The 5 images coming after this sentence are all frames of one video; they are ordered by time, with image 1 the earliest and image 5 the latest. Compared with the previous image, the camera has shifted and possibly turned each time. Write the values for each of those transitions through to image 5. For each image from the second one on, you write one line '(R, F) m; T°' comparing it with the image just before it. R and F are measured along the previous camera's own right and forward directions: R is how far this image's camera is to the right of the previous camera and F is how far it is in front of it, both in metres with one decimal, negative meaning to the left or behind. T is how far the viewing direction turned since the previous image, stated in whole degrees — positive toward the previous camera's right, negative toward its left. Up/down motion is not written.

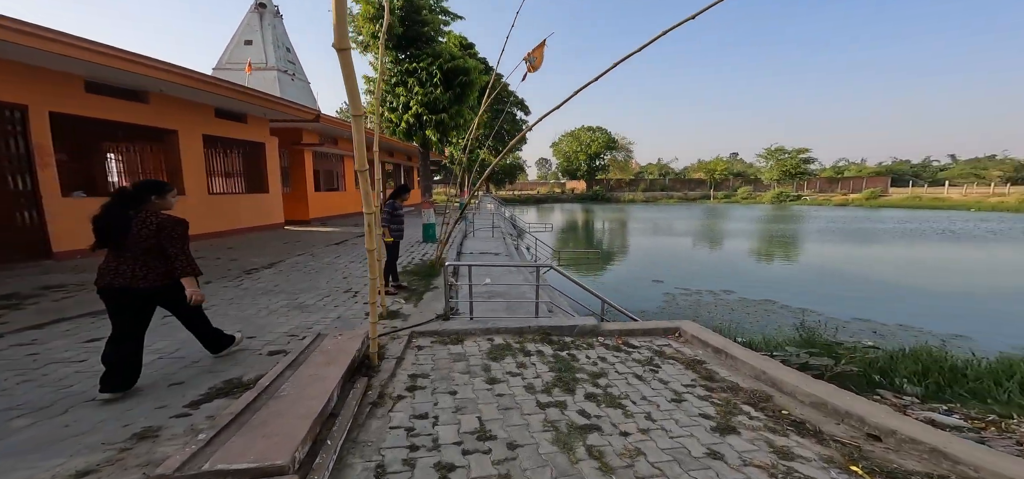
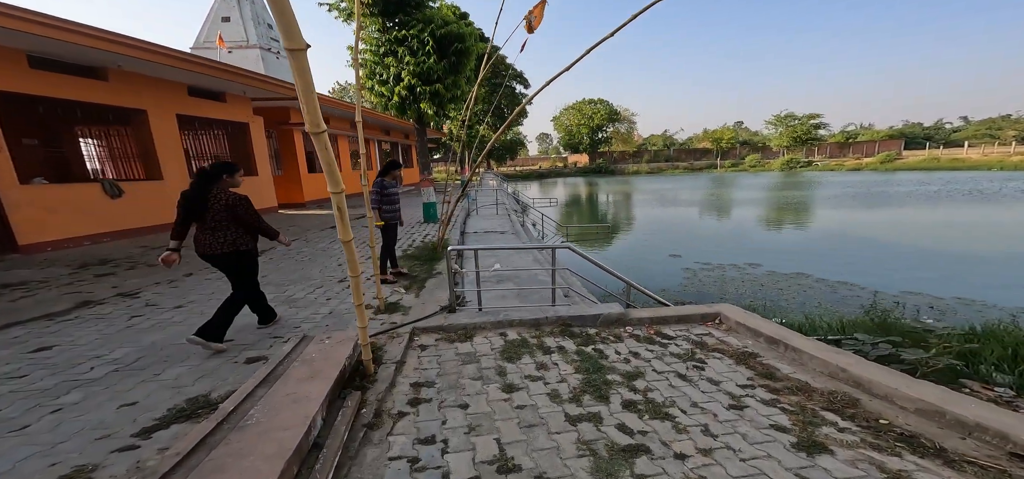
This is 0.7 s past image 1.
(-0.1, +0.6) m; 0°
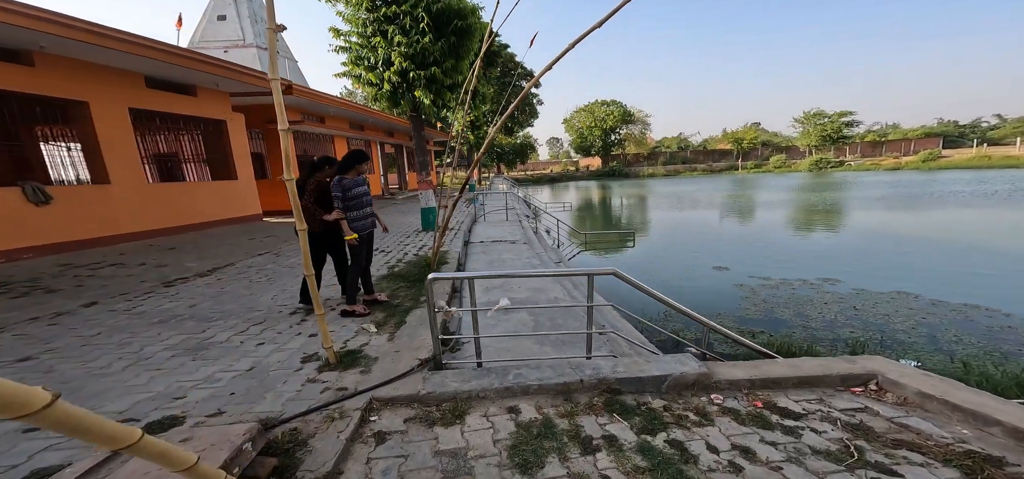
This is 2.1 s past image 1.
(0.0, +1.3) m; -2°
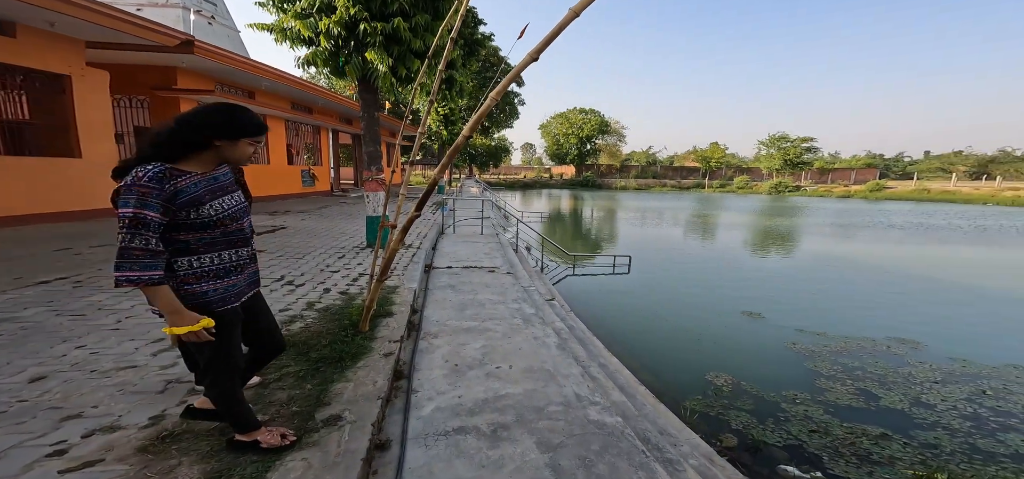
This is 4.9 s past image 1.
(-0.2, +1.8) m; +5°
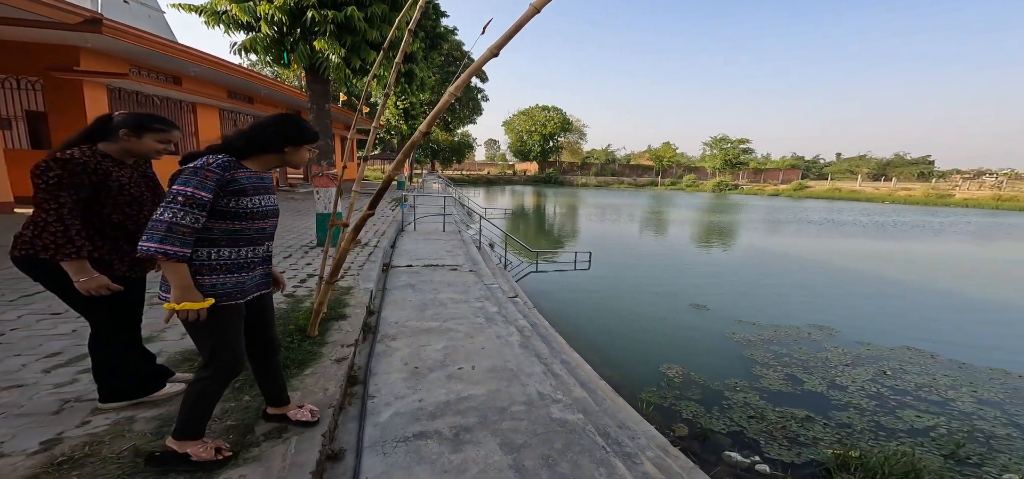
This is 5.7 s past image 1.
(0.0, 0.0) m; +5°
